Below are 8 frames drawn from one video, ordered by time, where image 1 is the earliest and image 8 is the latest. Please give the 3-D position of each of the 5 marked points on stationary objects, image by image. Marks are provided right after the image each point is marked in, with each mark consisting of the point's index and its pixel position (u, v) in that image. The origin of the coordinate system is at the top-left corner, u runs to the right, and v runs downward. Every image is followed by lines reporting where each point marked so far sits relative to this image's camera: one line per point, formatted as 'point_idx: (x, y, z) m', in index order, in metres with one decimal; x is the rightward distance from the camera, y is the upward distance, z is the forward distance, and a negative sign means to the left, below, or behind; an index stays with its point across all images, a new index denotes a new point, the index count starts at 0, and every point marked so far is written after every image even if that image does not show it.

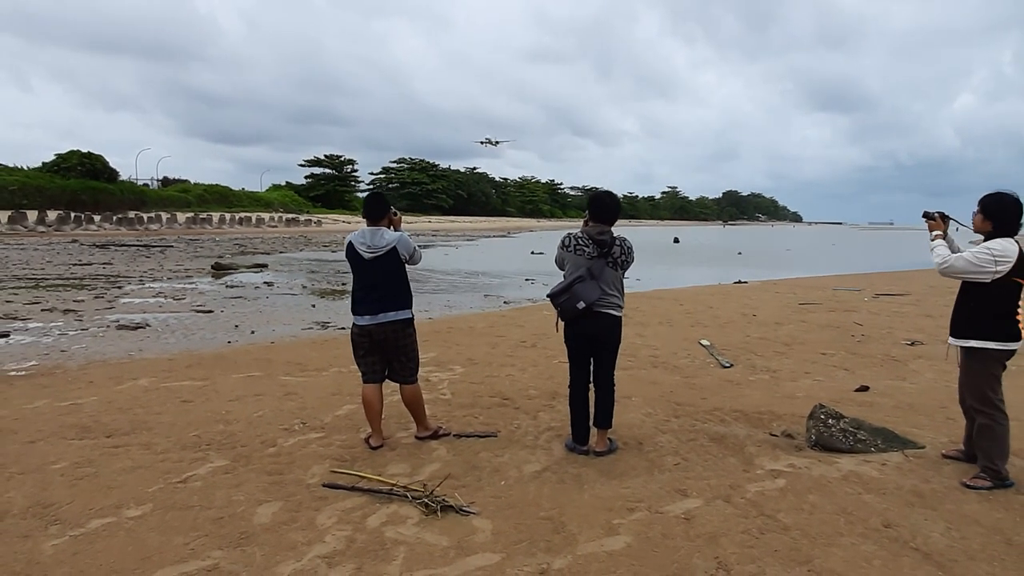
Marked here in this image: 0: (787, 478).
0: (+1.9, -1.3, +4.6) m
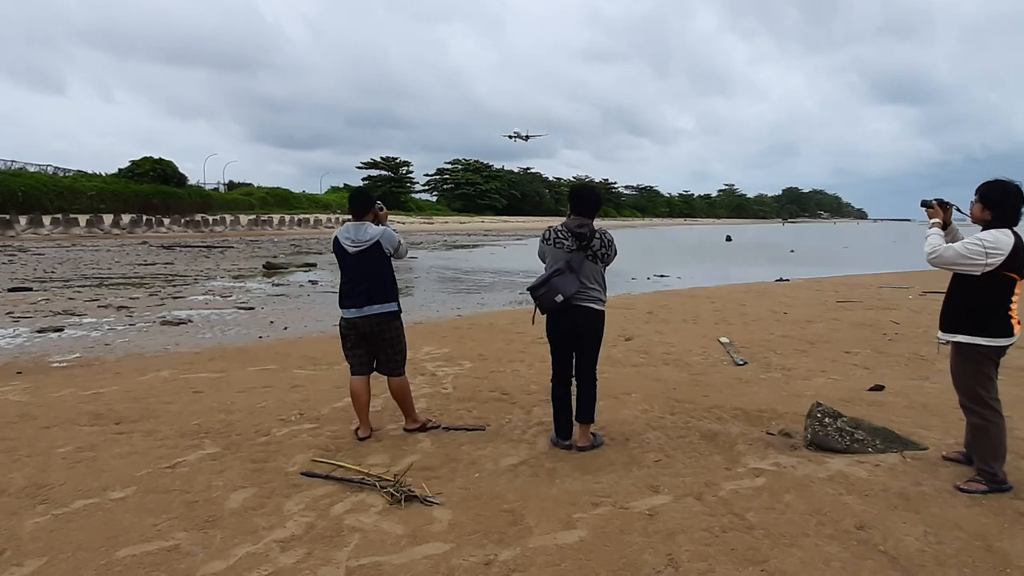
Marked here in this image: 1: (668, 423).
0: (+1.7, -1.3, +4.5) m
1: (+1.3, -1.2, +5.7) m
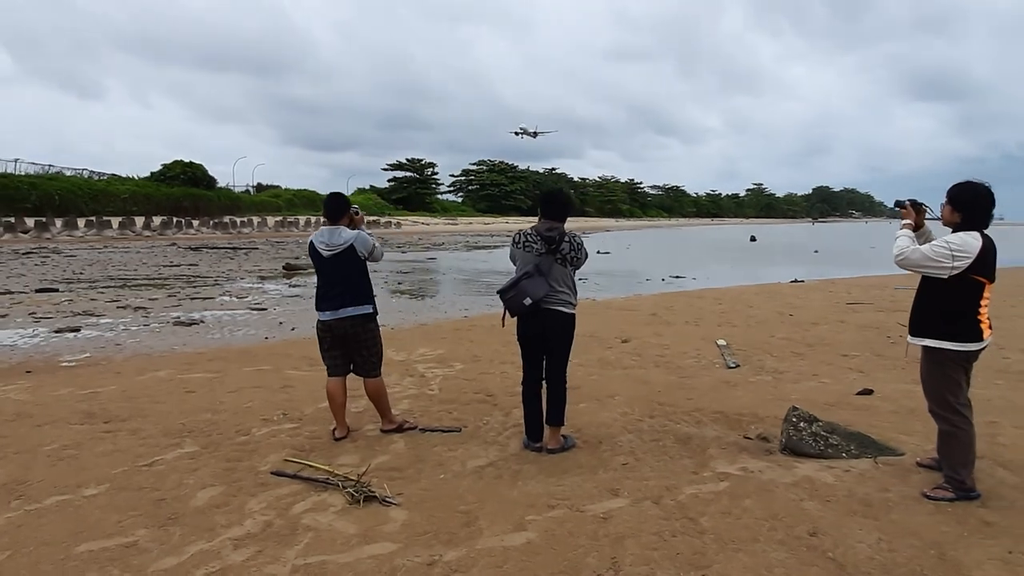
0: (+1.5, -1.3, +4.4) m
1: (+1.1, -1.2, +5.7) m
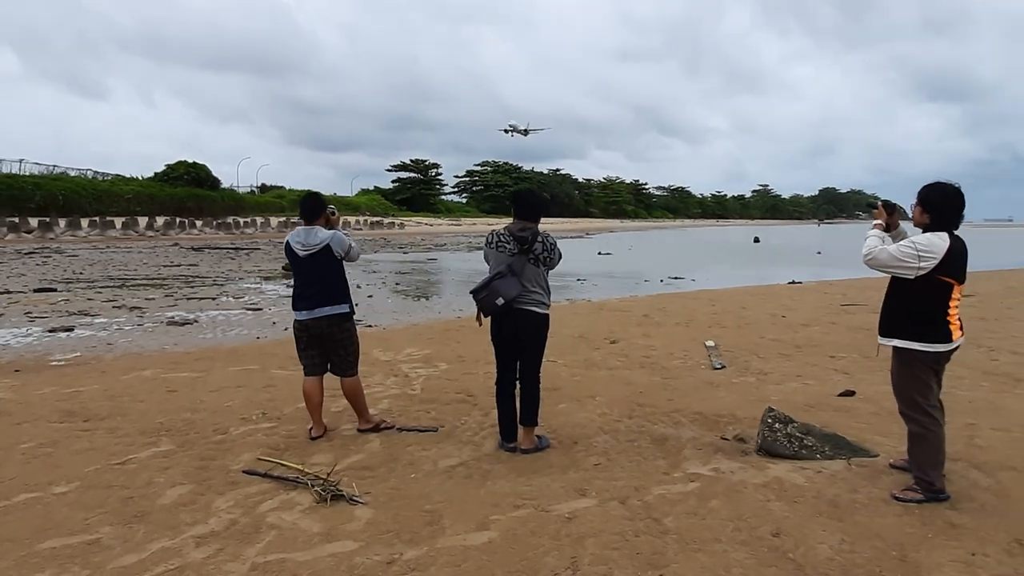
0: (+1.3, -1.3, +4.4) m
1: (+0.9, -1.2, +5.7) m
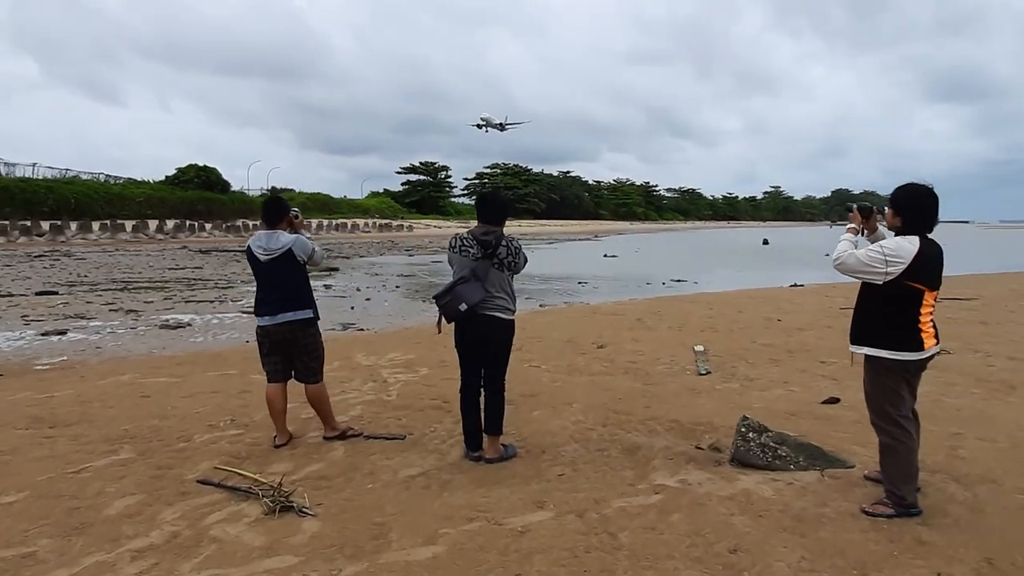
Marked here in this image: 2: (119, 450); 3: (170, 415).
0: (+1.0, -1.3, +4.3) m
1: (+0.7, -1.2, +5.5) m
2: (-3.1, -1.3, +5.3) m
3: (-3.2, -1.2, +6.2) m
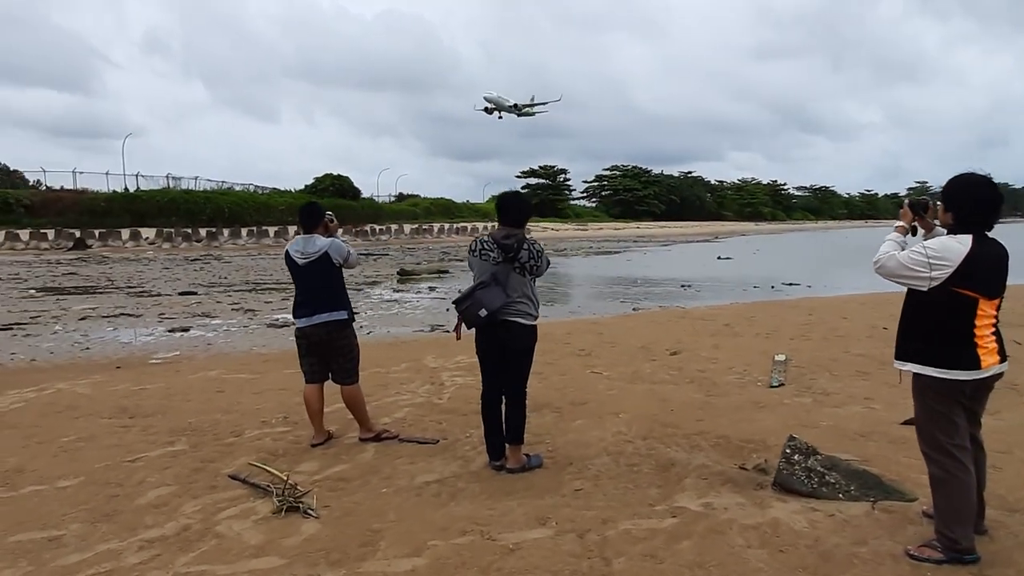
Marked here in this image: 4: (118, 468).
0: (+1.0, -1.4, +3.9) m
1: (+0.9, -1.3, +5.2) m
2: (-2.8, -1.3, +5.7) m
3: (-2.8, -1.2, +6.6) m
4: (-3.0, -1.3, +5.0) m
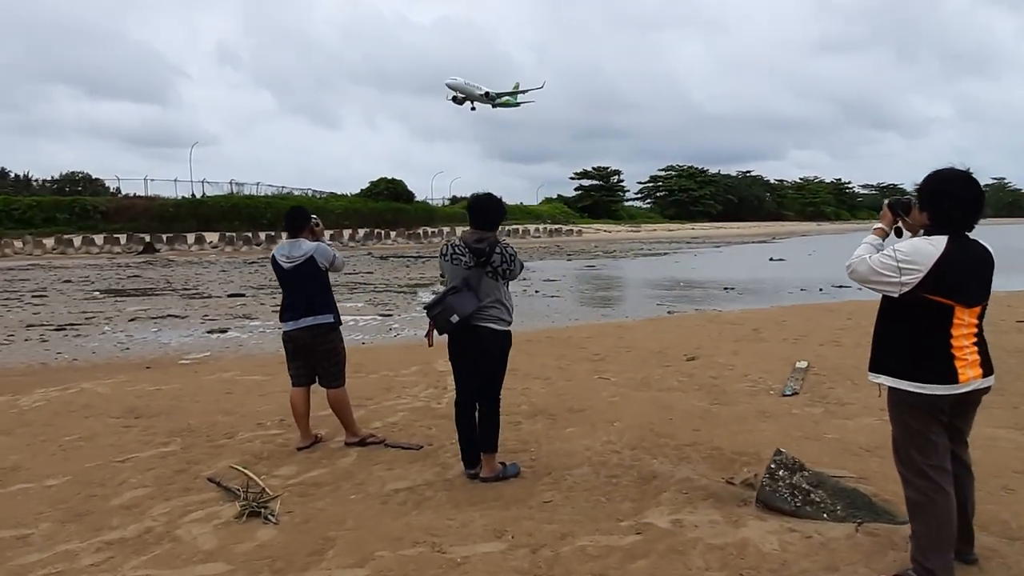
0: (+0.7, -1.4, +3.7) m
1: (+0.8, -1.3, +5.0) m
2: (-2.9, -1.3, +5.8) m
3: (-2.8, -1.2, +6.7) m
4: (-3.1, -1.4, +5.1) m
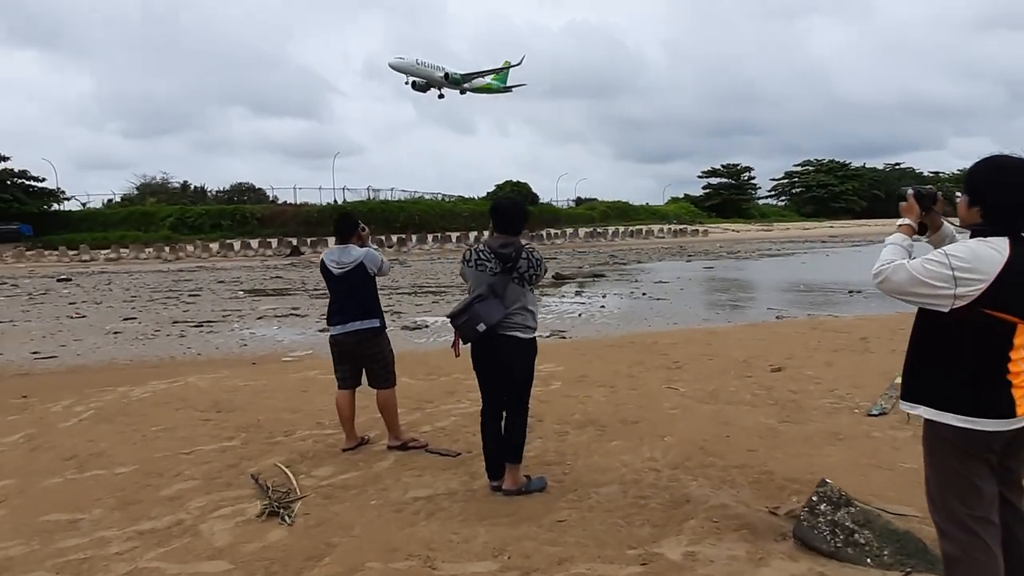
0: (+0.7, -1.4, +3.4) m
1: (+1.0, -1.3, +4.7) m
2: (-2.5, -1.4, +6.1) m
3: (-2.2, -1.3, +7.0) m
4: (-2.8, -1.4, +5.5) m
